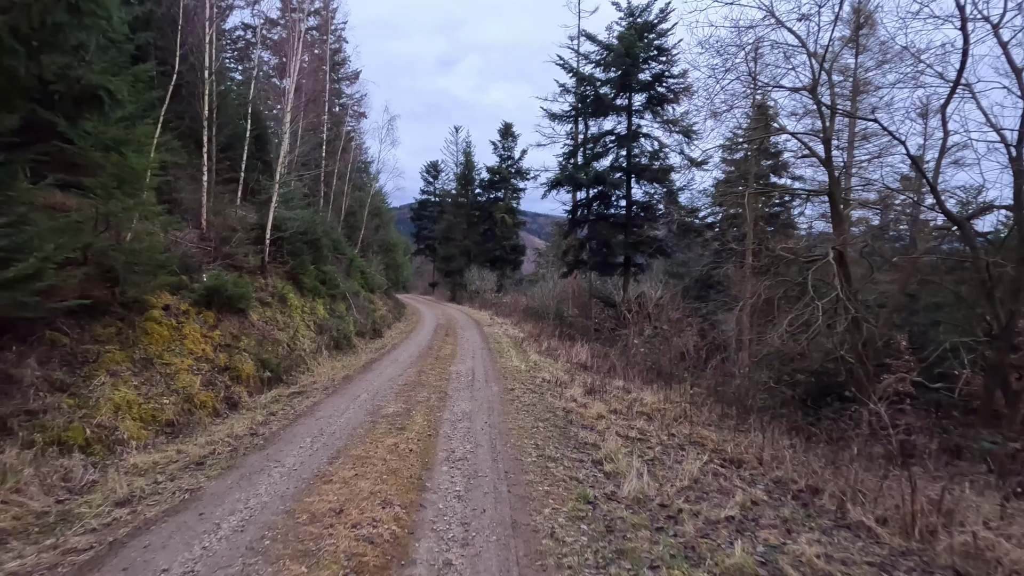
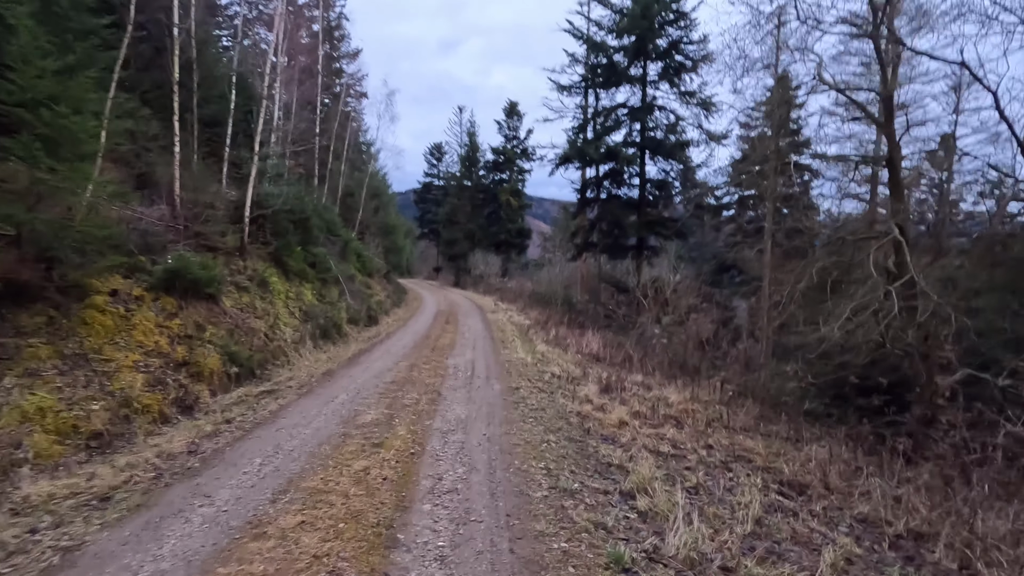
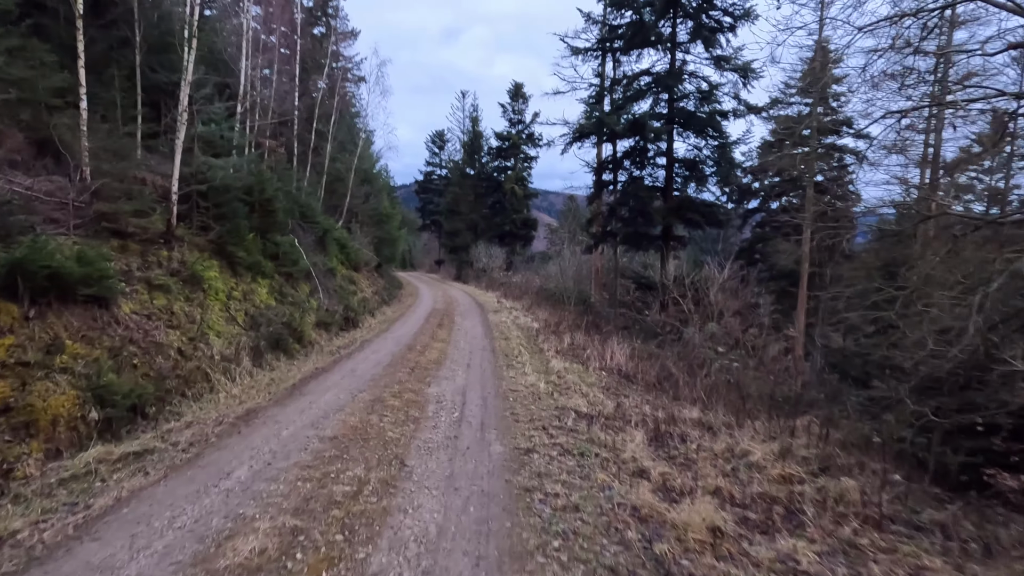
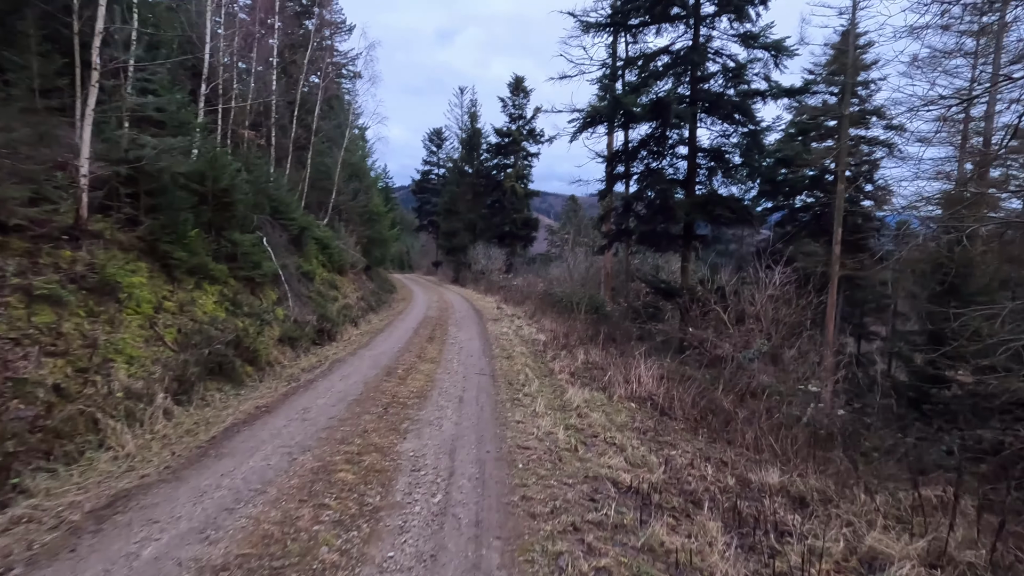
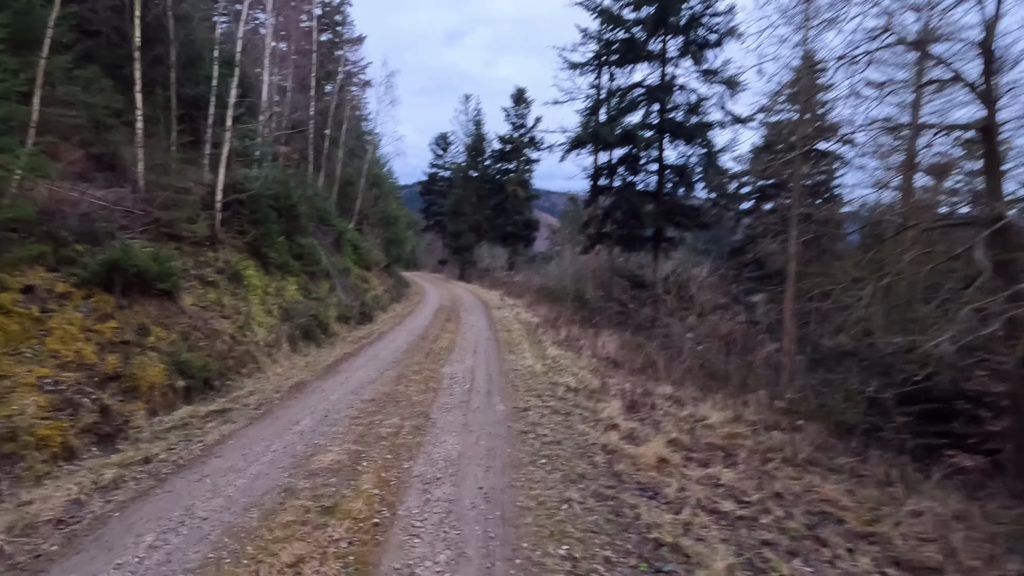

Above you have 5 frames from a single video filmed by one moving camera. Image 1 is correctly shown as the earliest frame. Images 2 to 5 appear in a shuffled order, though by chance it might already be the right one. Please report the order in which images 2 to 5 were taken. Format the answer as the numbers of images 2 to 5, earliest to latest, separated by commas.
2, 5, 3, 4
